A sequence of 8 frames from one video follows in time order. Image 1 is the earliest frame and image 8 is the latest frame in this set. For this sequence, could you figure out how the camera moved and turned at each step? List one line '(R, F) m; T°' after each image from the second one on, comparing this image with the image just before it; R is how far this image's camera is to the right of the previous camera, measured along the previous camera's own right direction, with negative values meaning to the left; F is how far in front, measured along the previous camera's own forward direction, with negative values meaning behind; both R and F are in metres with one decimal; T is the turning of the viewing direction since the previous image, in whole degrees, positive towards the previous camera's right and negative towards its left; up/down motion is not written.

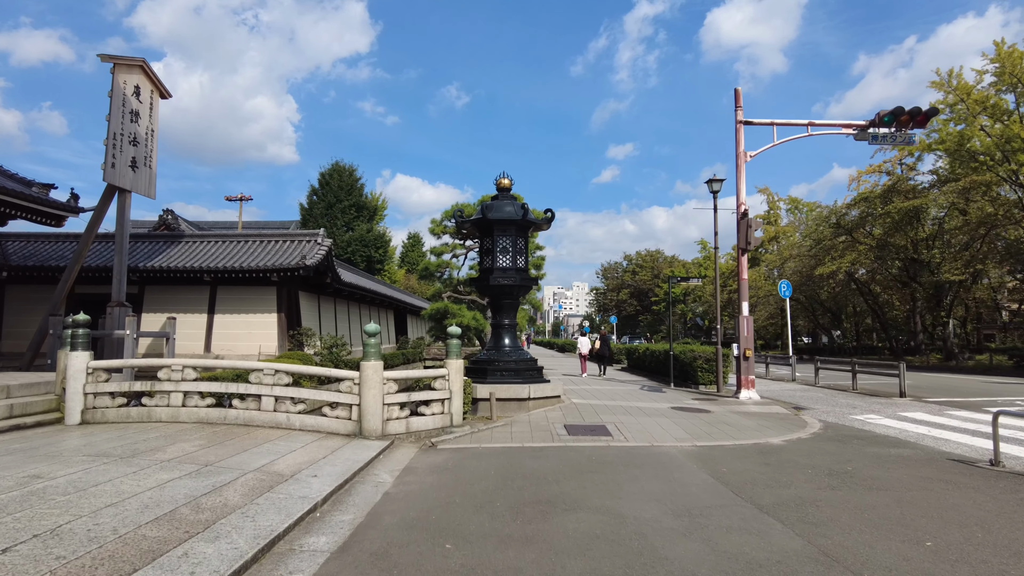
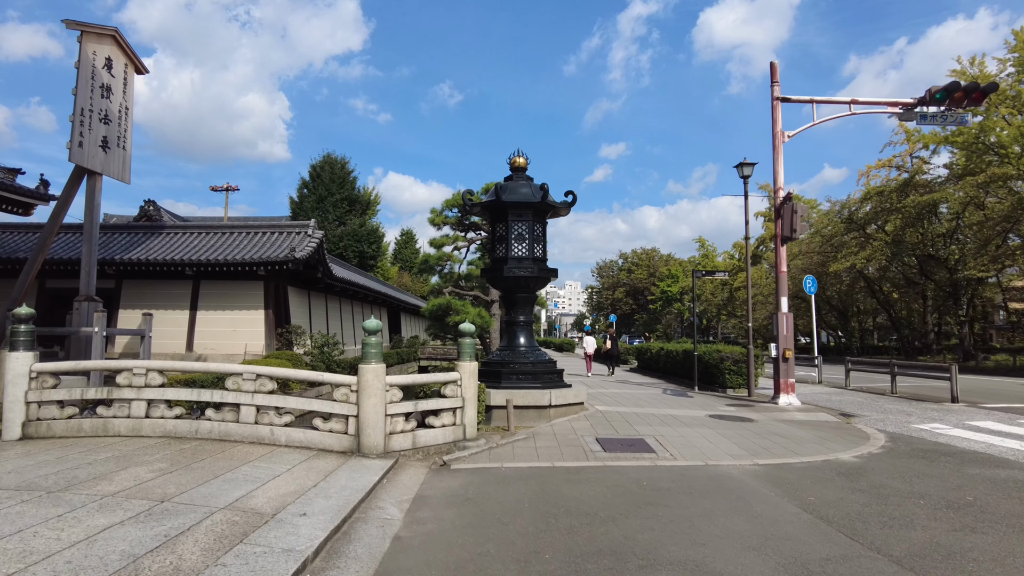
(-0.3, +1.1) m; +1°
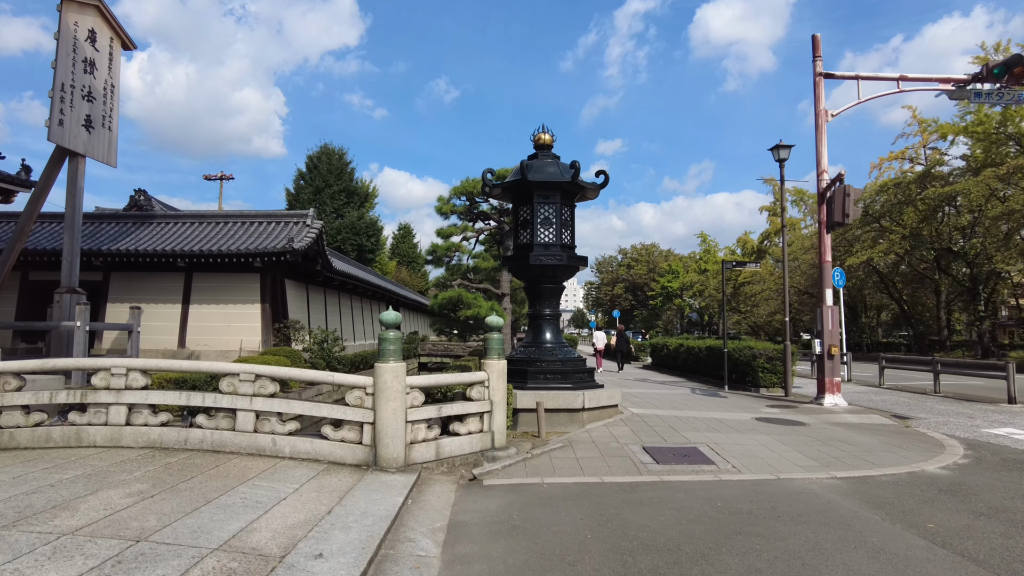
(-0.3, +0.8) m; 0°
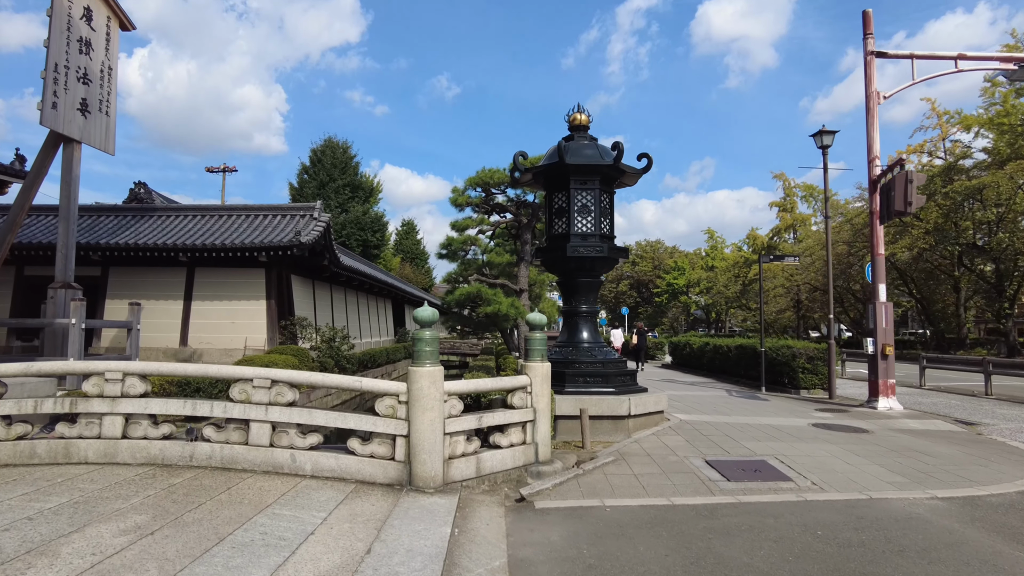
(-0.3, +0.6) m; 0°
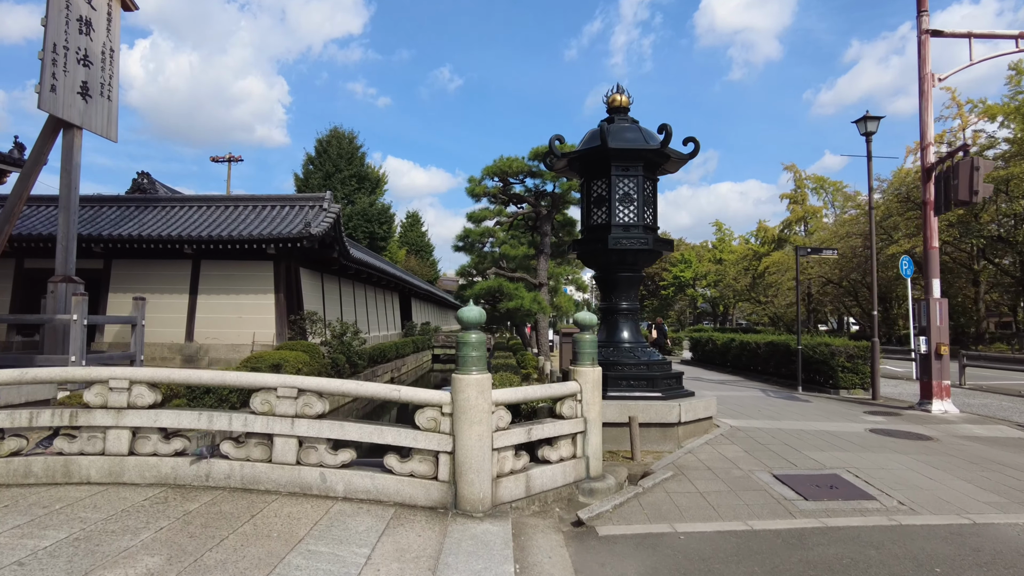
(-0.3, +0.5) m; 0°
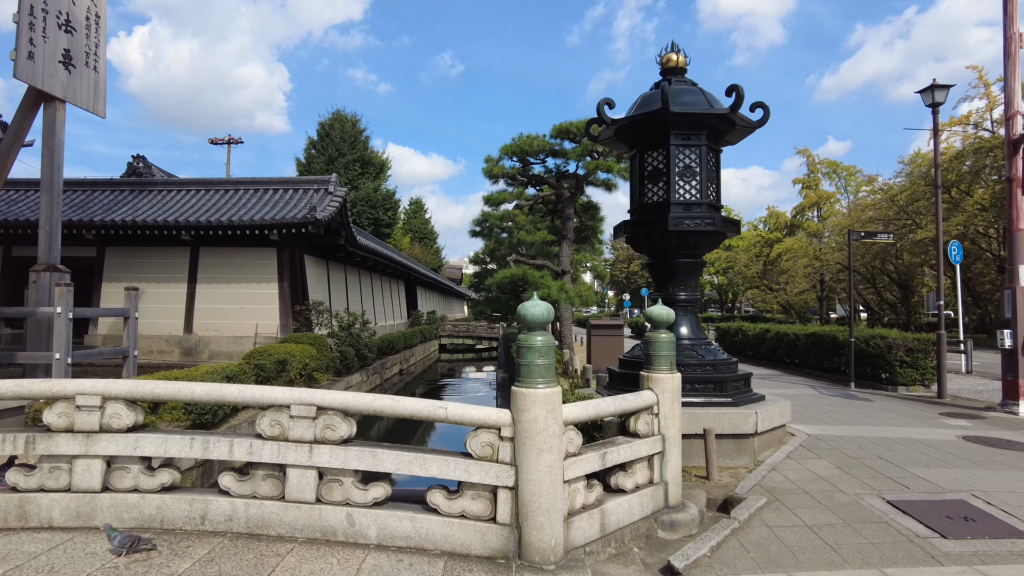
(-0.3, +0.8) m; 0°
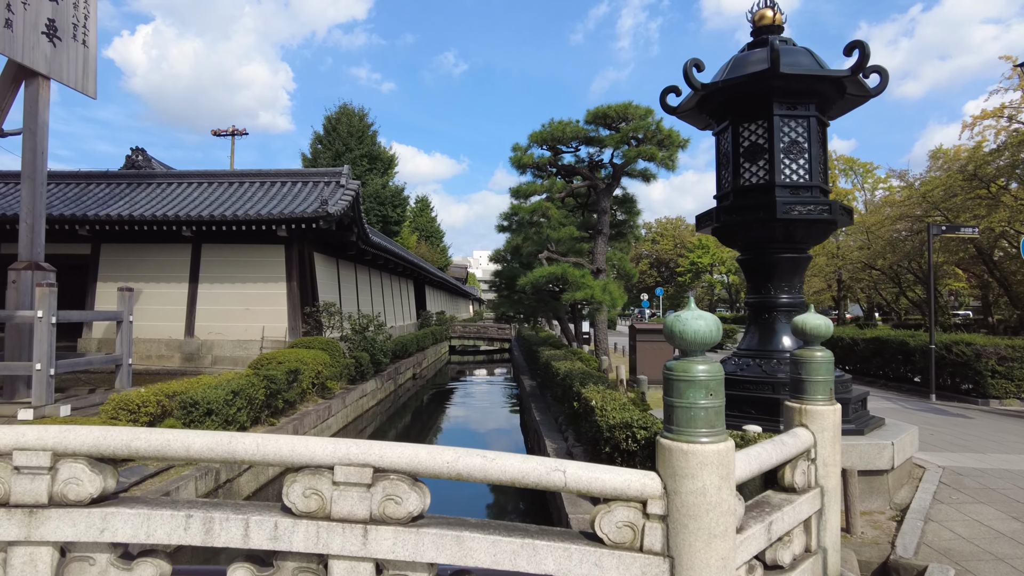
(-0.4, +1.0) m; 0°
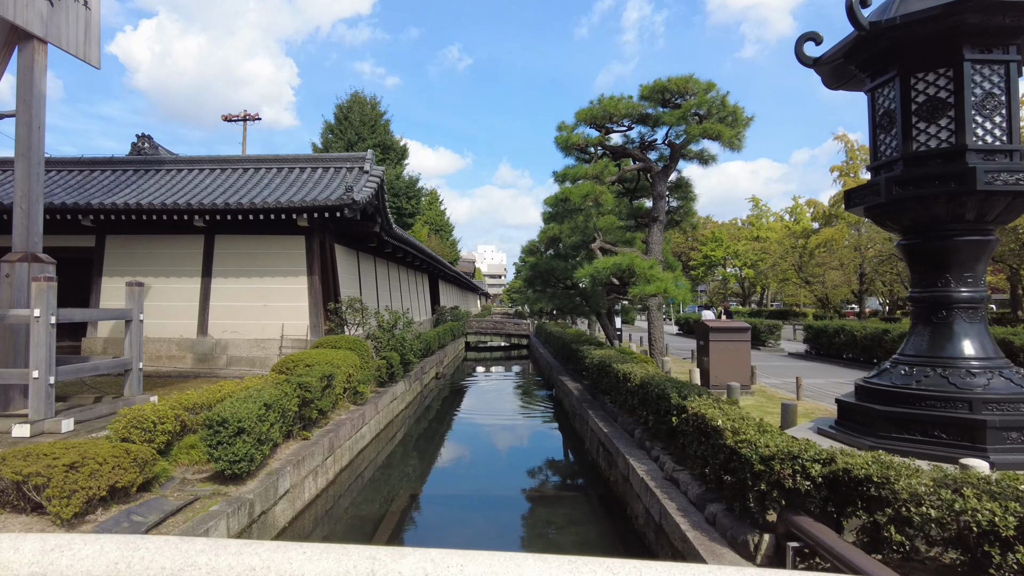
(-0.6, +0.9) m; 0°
